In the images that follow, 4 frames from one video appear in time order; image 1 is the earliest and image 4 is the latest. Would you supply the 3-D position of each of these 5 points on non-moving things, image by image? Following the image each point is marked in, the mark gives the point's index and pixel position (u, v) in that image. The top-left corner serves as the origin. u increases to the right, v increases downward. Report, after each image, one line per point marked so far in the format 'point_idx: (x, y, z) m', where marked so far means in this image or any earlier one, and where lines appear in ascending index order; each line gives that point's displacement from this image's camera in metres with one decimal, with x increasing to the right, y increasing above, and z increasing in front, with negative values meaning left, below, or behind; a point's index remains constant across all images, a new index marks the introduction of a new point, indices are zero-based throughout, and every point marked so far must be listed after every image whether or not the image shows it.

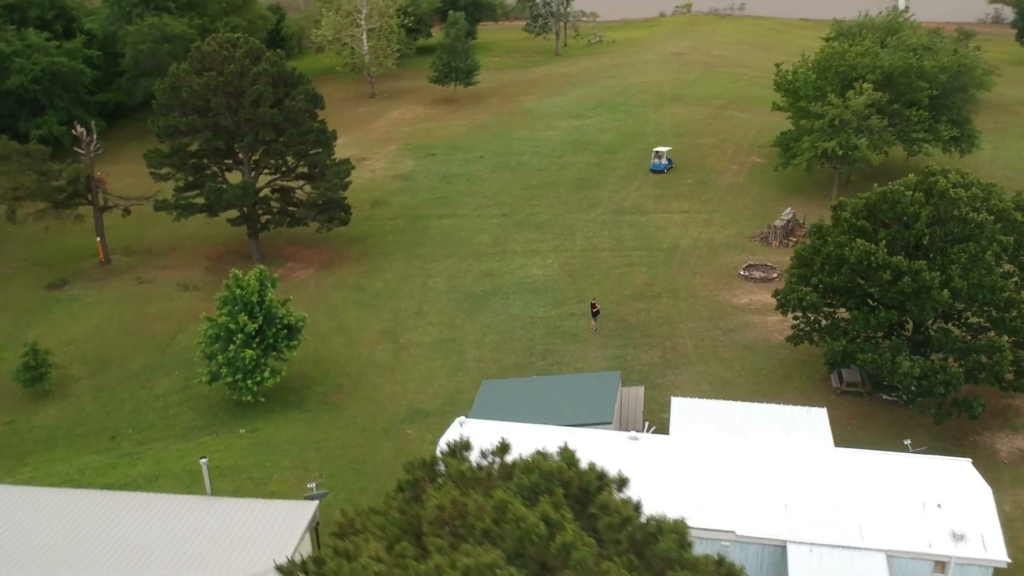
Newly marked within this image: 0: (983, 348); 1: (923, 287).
0: (+9.4, -1.2, +19.5) m
1: (+8.3, 0.0, +19.6) m
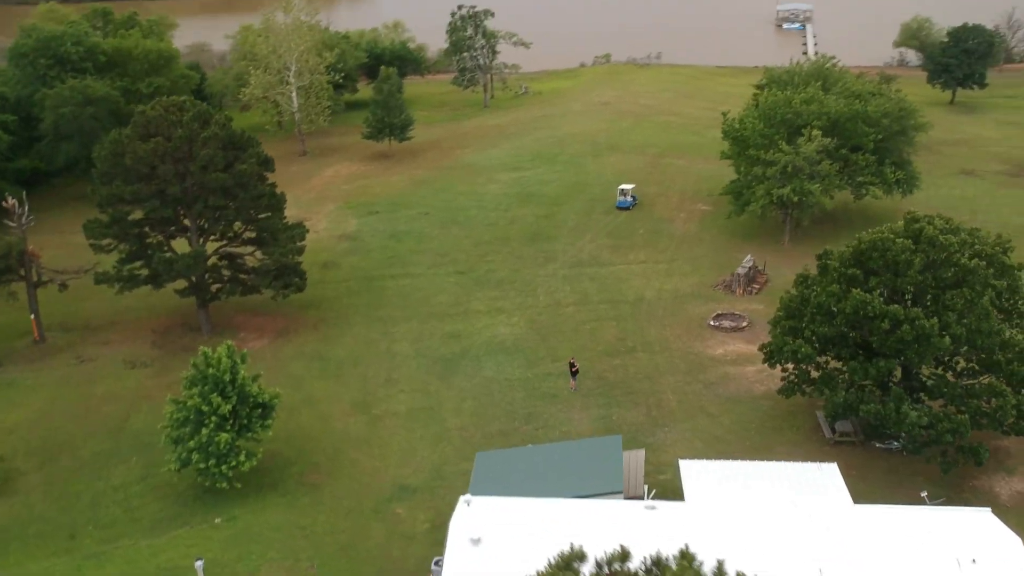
0: (+9.4, -2.1, +19.5) m
1: (+8.2, -0.9, +19.5) m
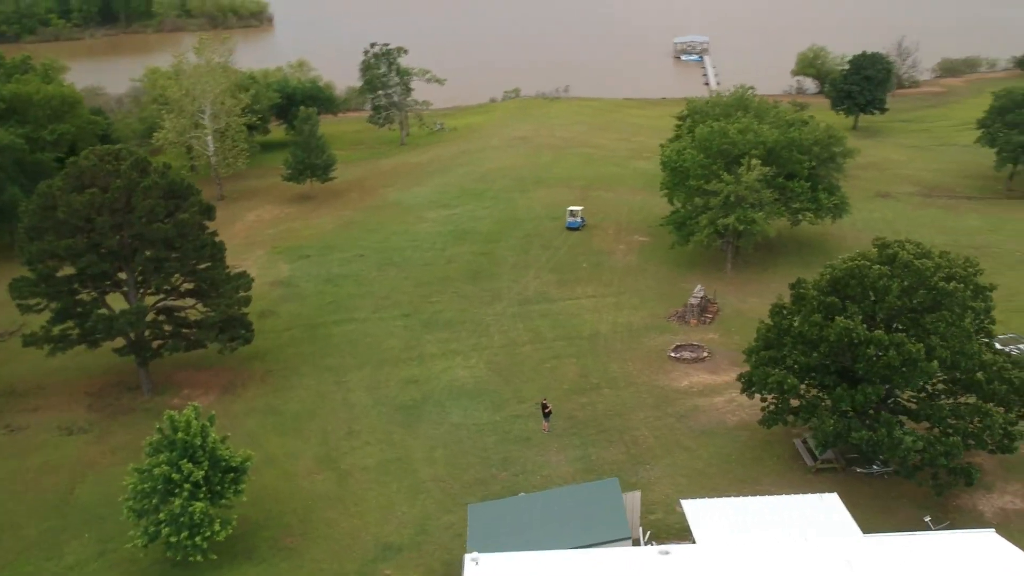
0: (+9.3, -2.5, +19.8) m
1: (+8.0, -1.4, +19.7) m
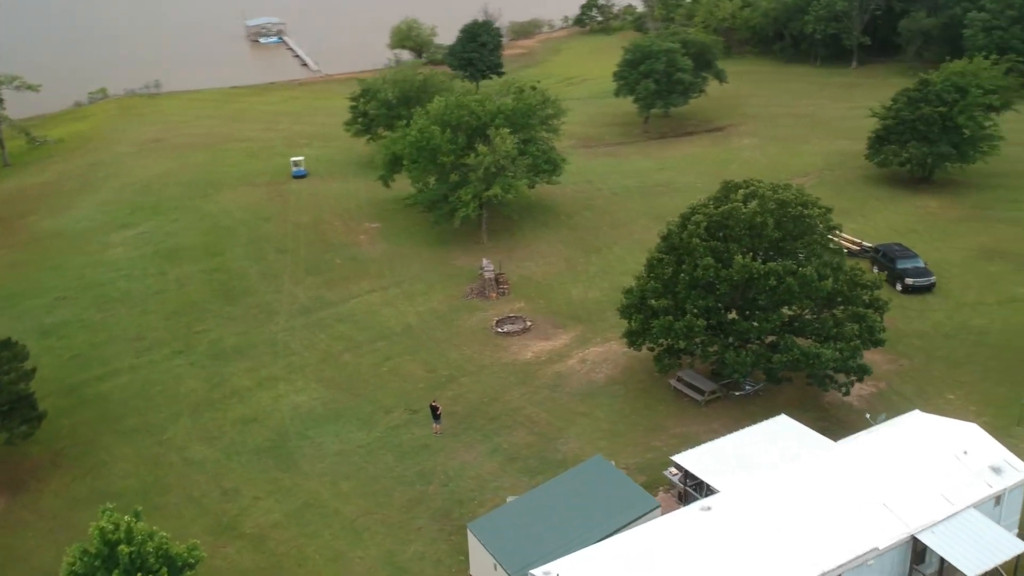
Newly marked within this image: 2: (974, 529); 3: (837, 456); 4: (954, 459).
0: (+7.8, -0.7, +22.7) m
1: (+6.5, +0.1, +22.1) m
2: (+8.1, -4.2, +17.1) m
3: (+6.3, -3.3, +19.0) m
4: (+8.4, -3.3, +18.6) m
